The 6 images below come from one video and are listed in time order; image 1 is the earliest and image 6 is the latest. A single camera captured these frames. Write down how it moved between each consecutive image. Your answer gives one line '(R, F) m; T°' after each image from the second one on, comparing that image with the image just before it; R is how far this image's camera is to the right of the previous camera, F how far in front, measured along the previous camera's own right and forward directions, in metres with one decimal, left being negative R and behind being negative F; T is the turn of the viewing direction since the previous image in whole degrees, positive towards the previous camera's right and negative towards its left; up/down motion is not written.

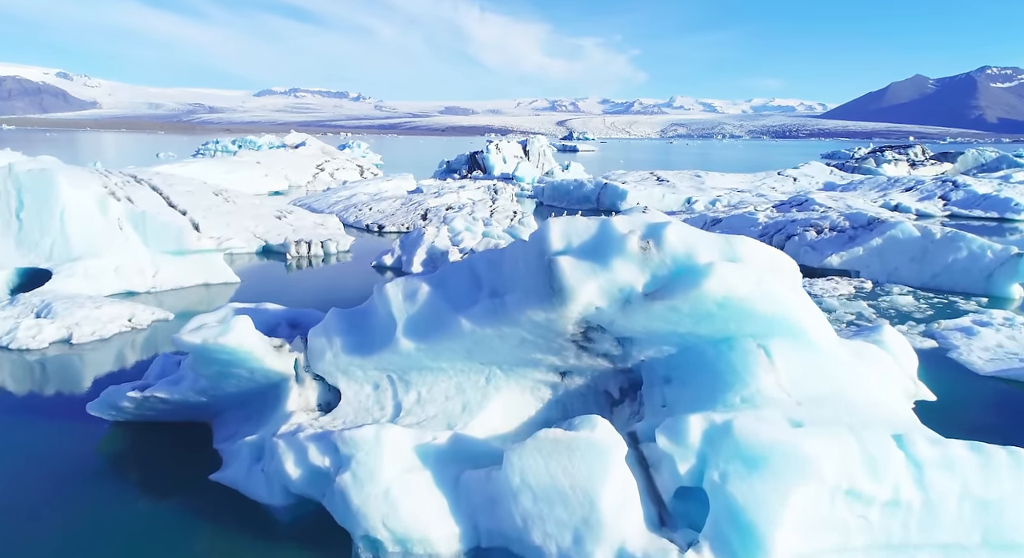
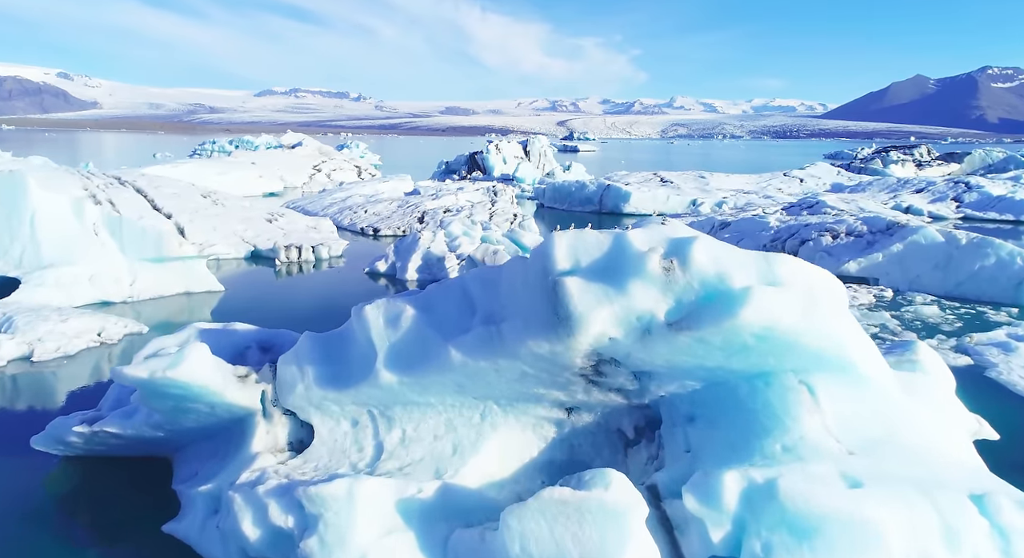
(0.0, +0.6) m; 0°
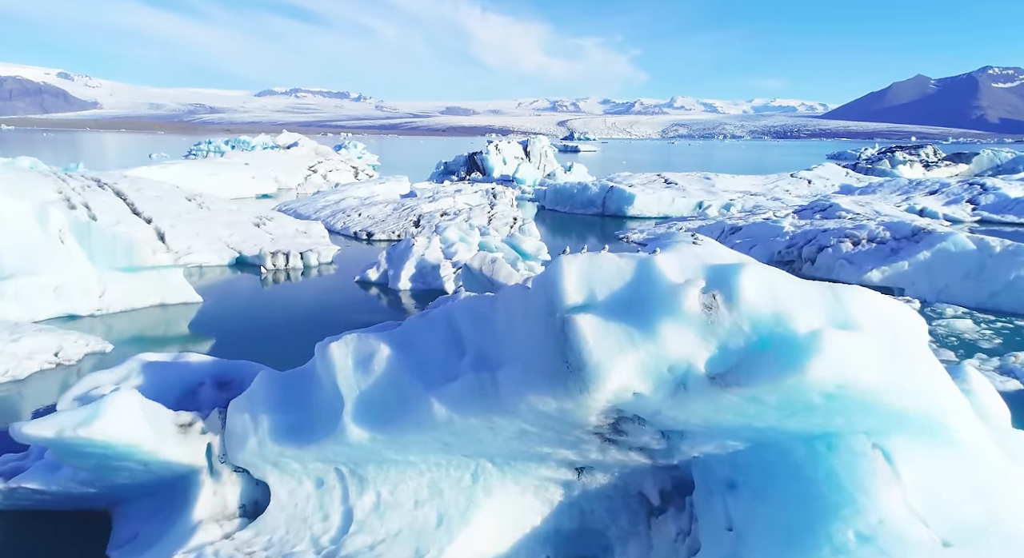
(0.0, +0.8) m; 0°
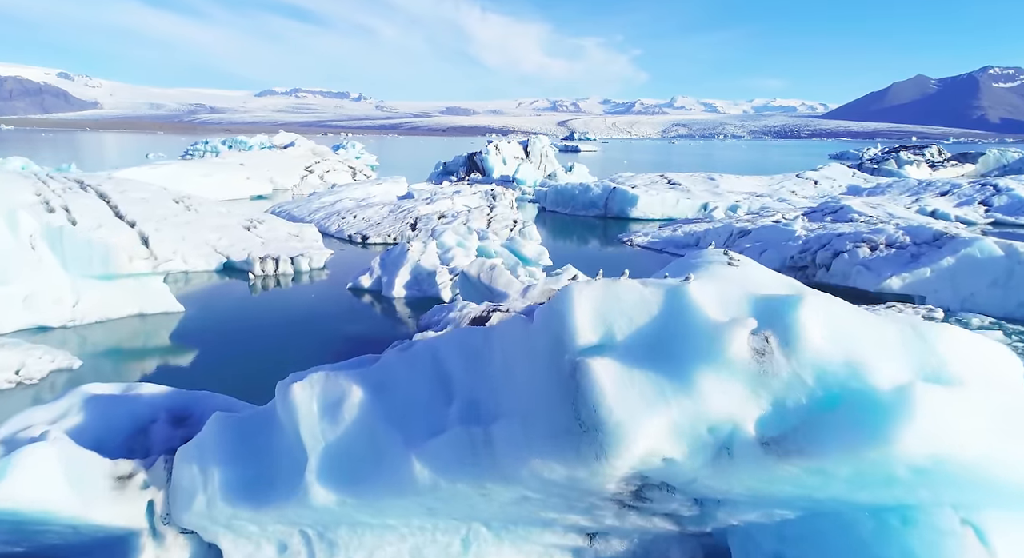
(0.0, +0.6) m; 0°
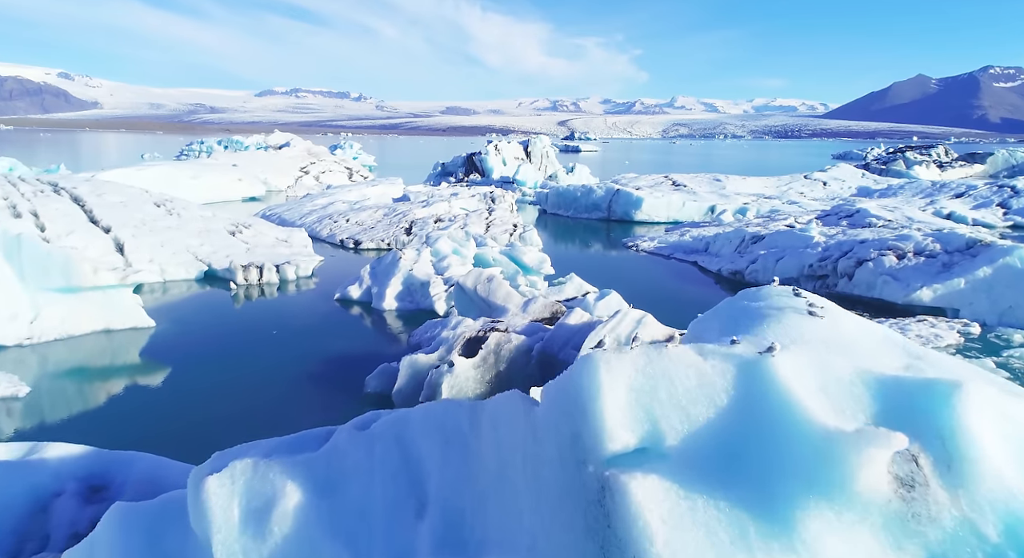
(0.0, +0.8) m; 0°
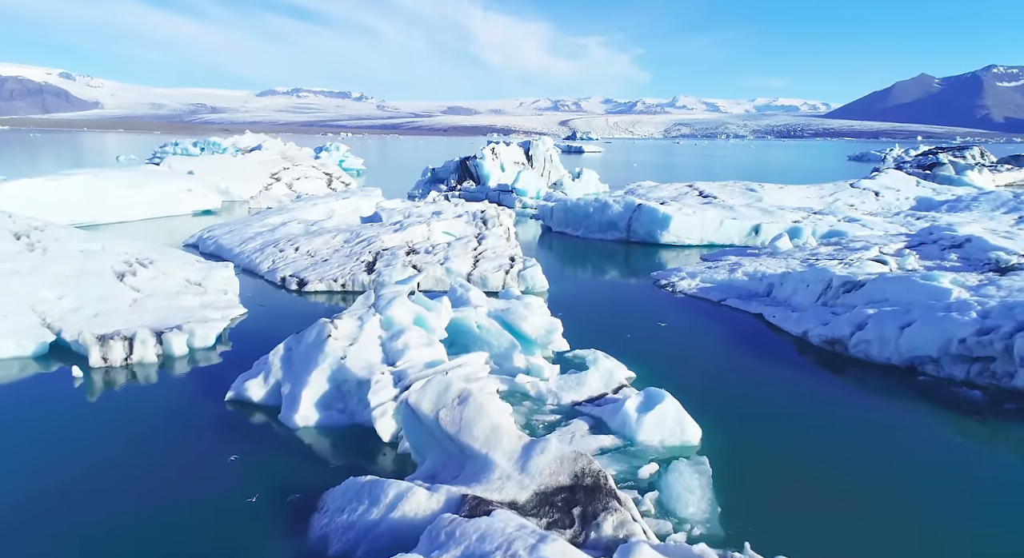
(+0.1, +4.0) m; 0°
